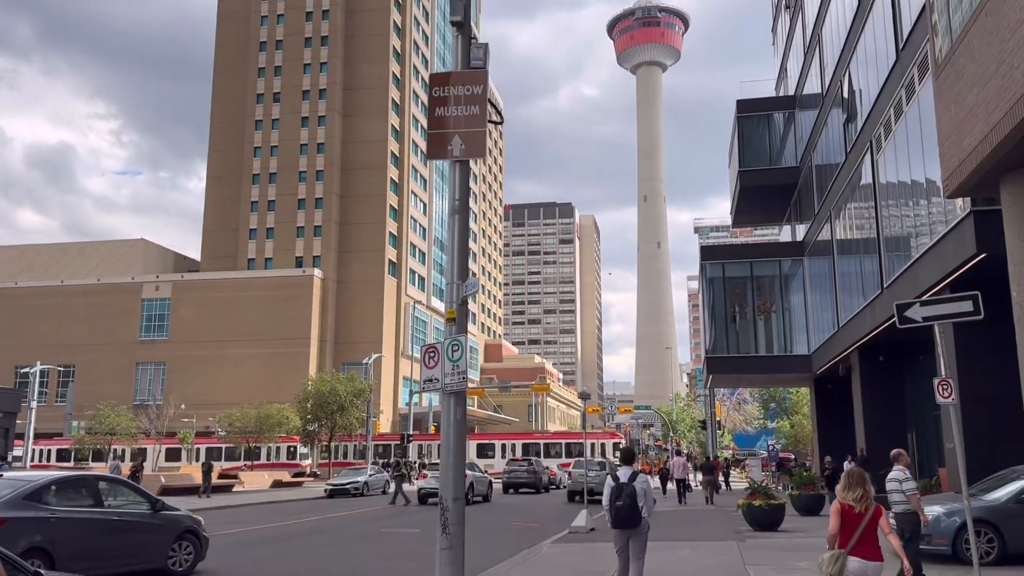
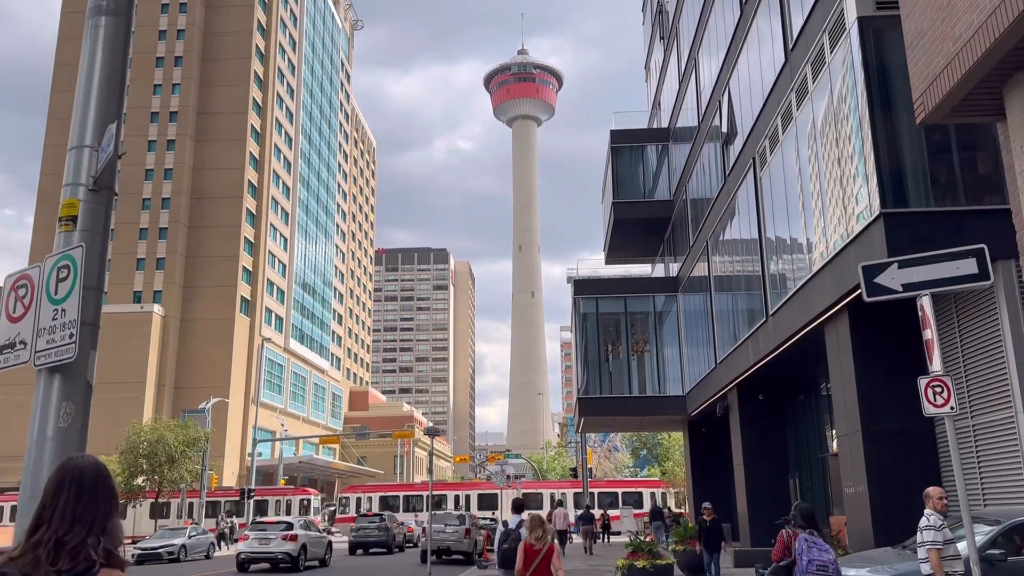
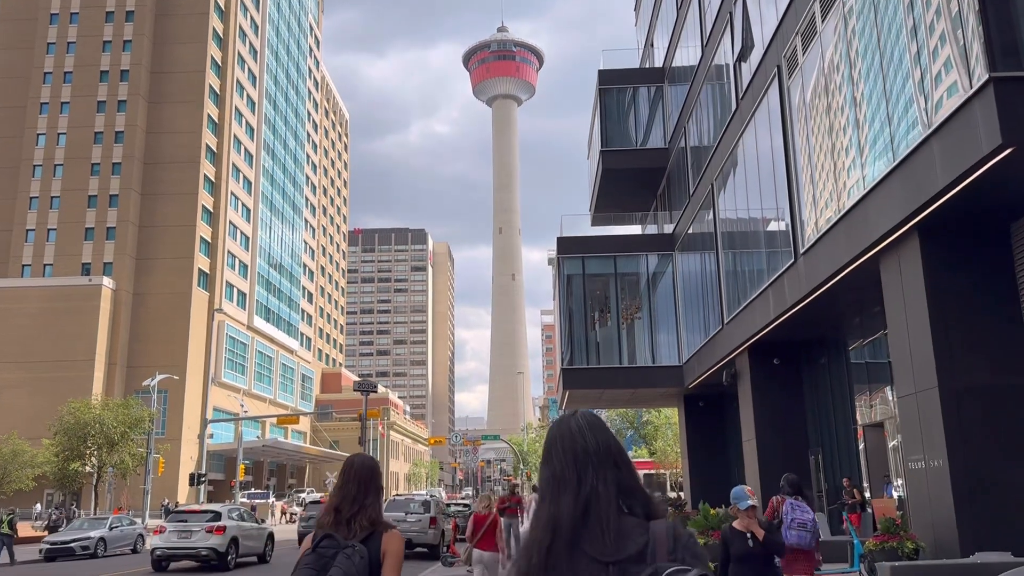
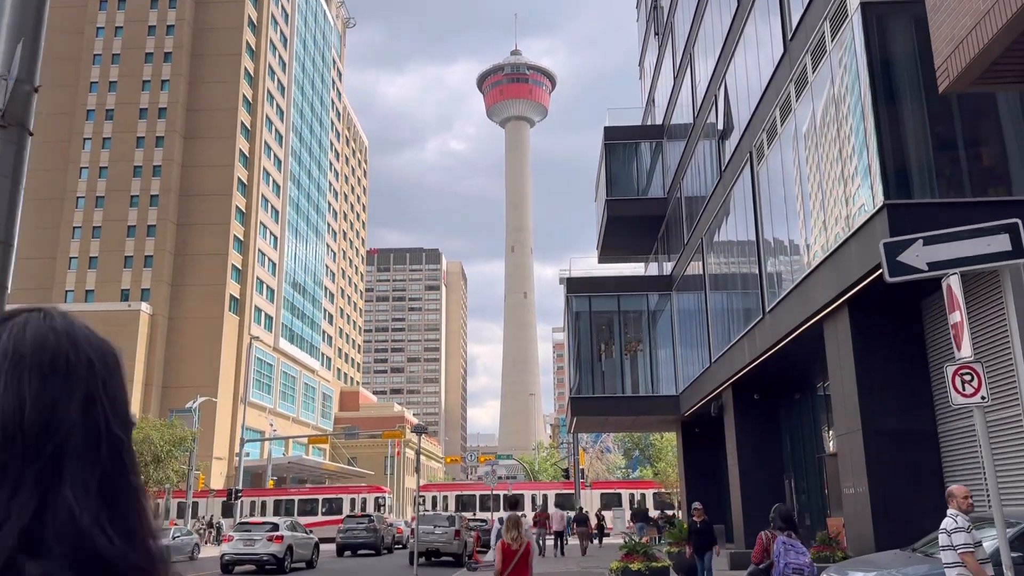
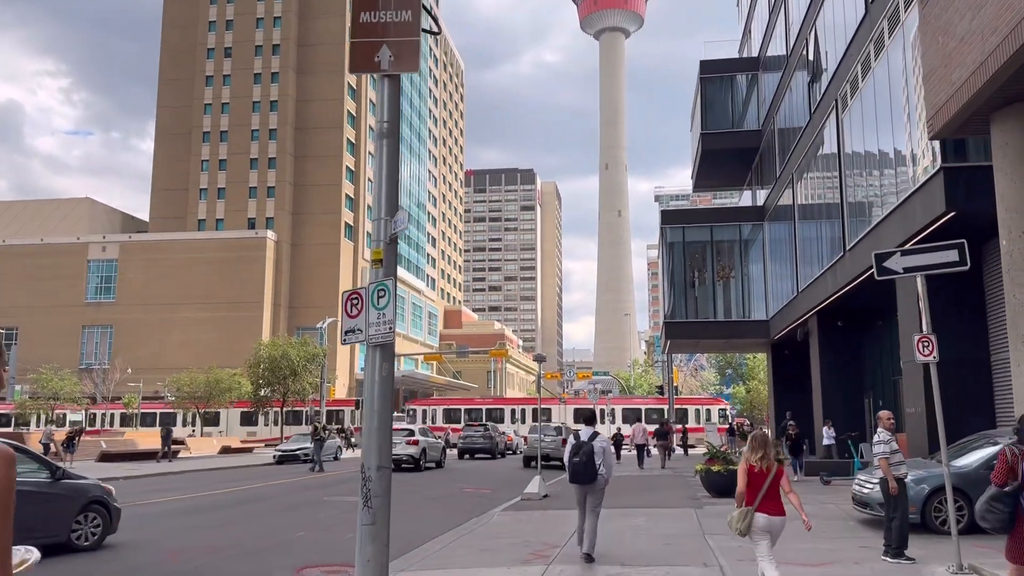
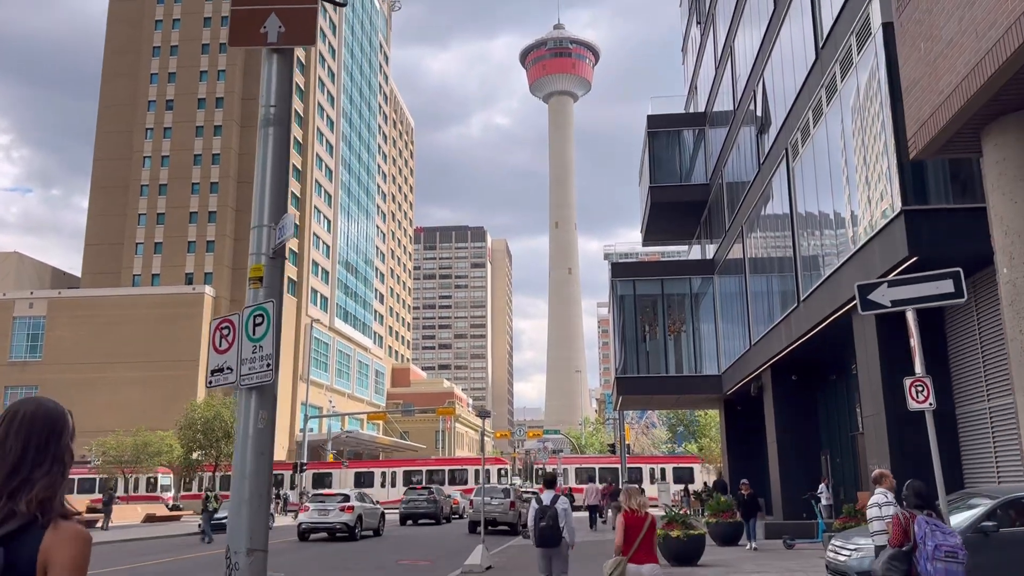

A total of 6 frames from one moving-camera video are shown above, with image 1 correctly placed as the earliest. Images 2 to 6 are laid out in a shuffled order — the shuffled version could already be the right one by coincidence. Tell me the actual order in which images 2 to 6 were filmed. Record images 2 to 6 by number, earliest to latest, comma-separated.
5, 6, 2, 4, 3
